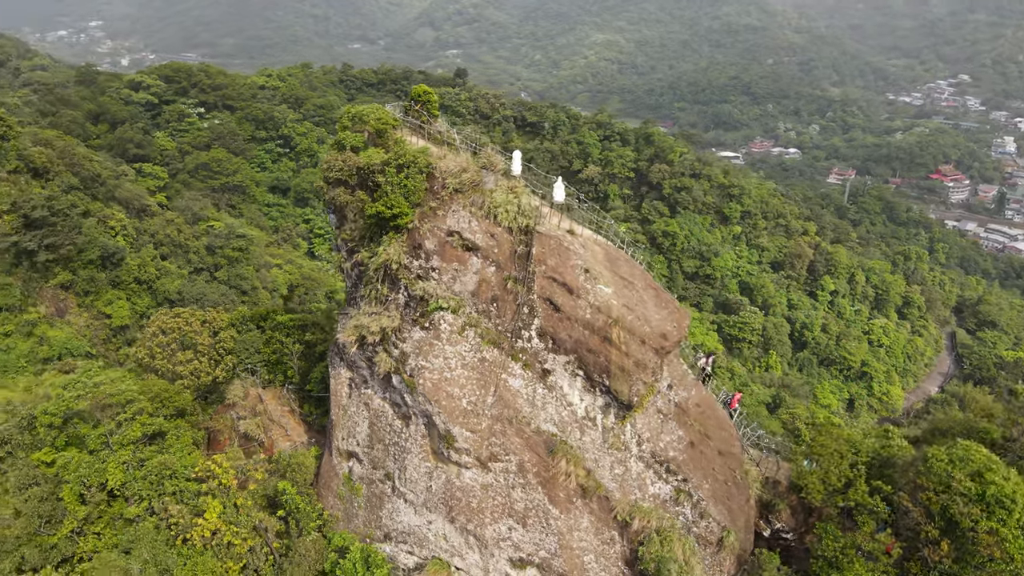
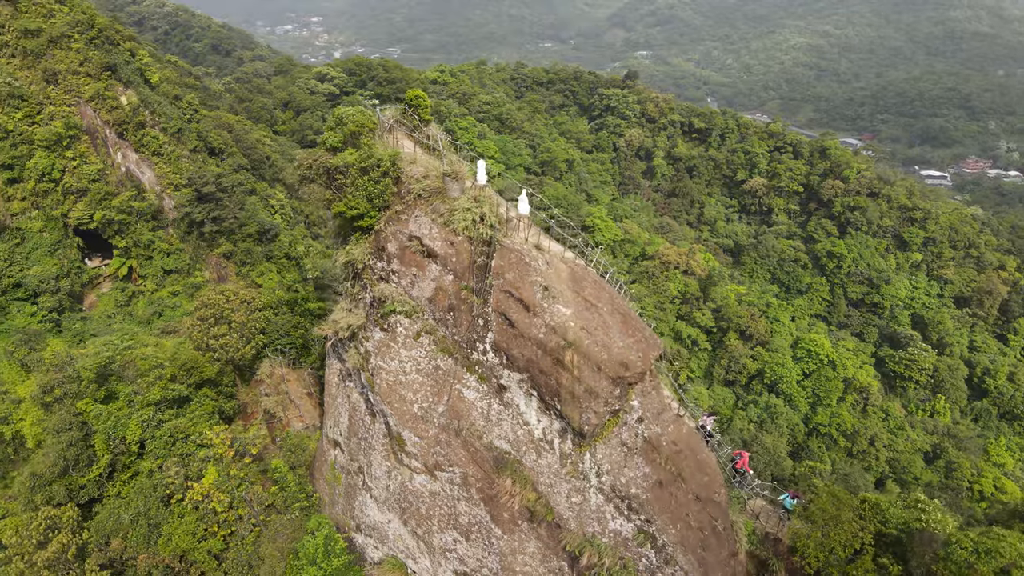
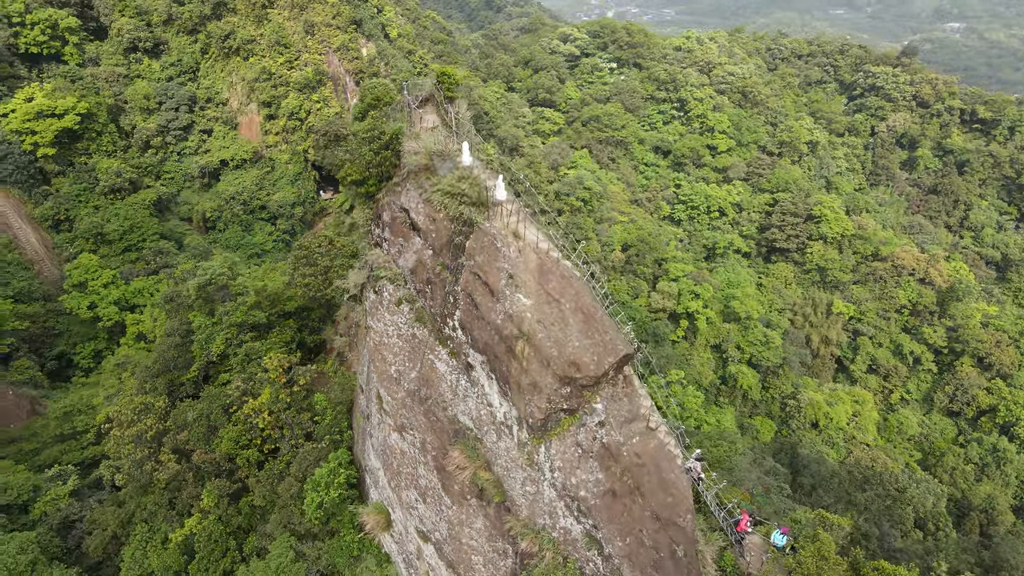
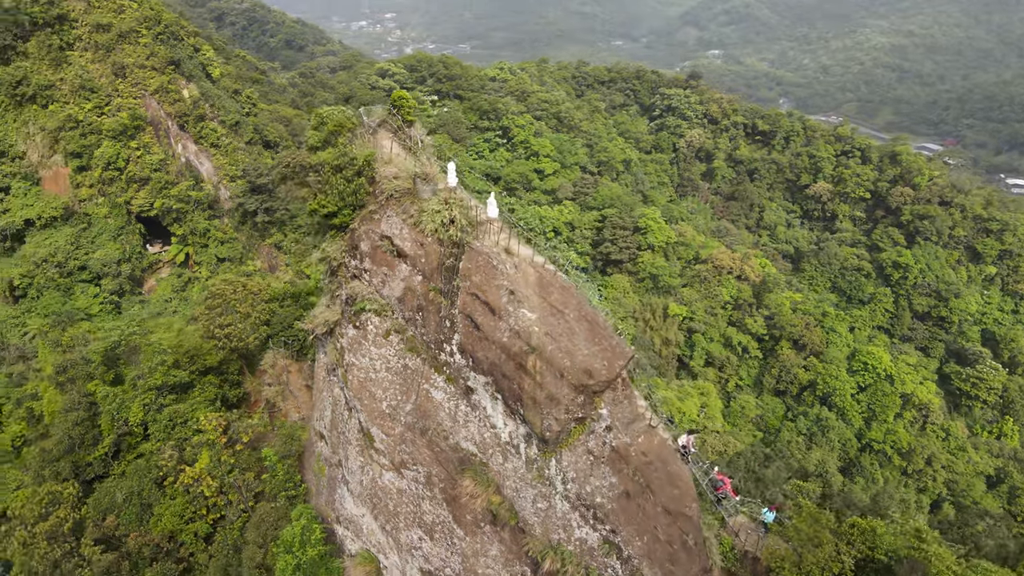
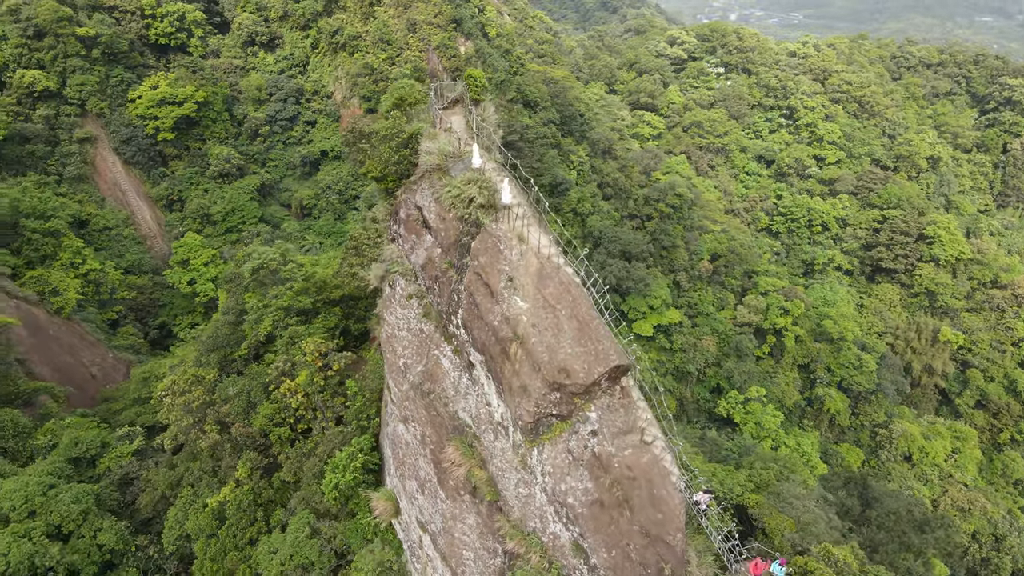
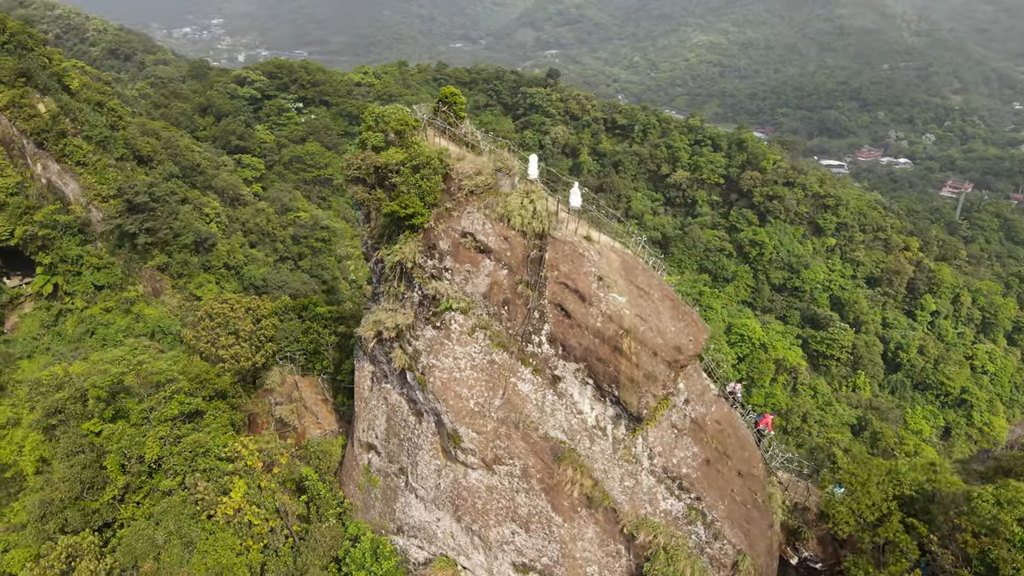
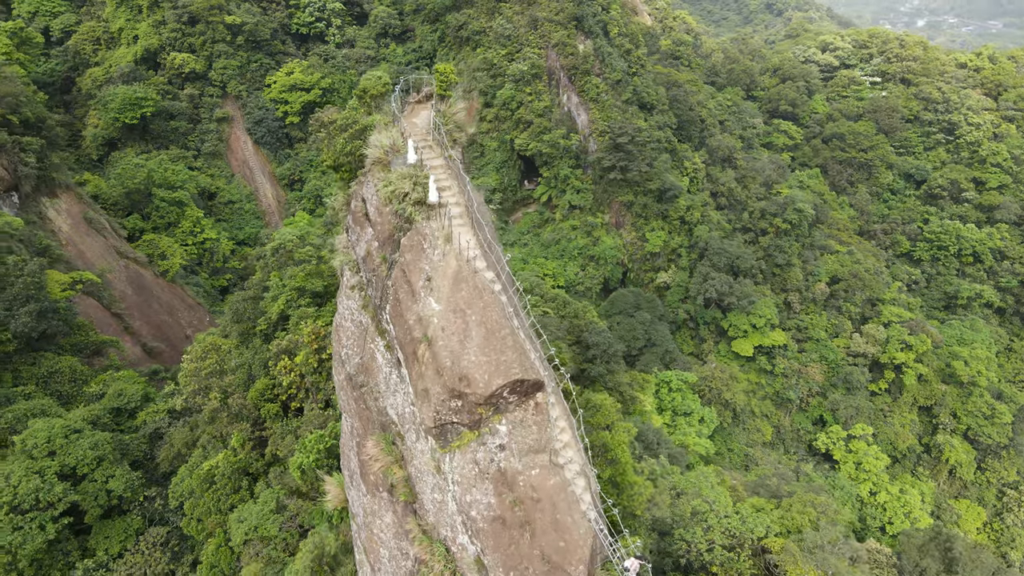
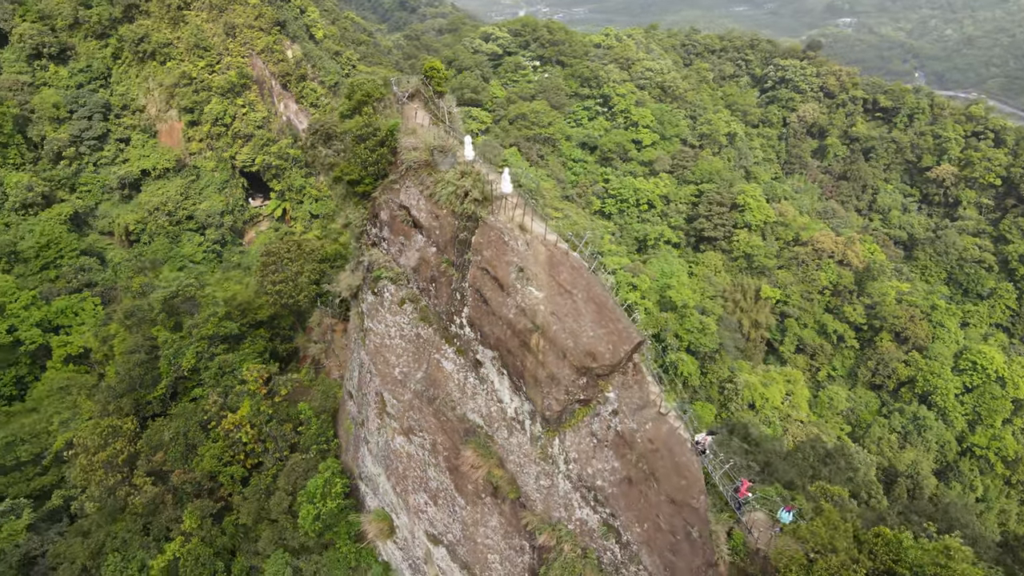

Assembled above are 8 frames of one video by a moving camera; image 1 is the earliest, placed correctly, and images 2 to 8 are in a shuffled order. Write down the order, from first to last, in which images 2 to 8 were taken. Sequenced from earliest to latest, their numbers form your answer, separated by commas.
6, 2, 4, 8, 3, 5, 7
